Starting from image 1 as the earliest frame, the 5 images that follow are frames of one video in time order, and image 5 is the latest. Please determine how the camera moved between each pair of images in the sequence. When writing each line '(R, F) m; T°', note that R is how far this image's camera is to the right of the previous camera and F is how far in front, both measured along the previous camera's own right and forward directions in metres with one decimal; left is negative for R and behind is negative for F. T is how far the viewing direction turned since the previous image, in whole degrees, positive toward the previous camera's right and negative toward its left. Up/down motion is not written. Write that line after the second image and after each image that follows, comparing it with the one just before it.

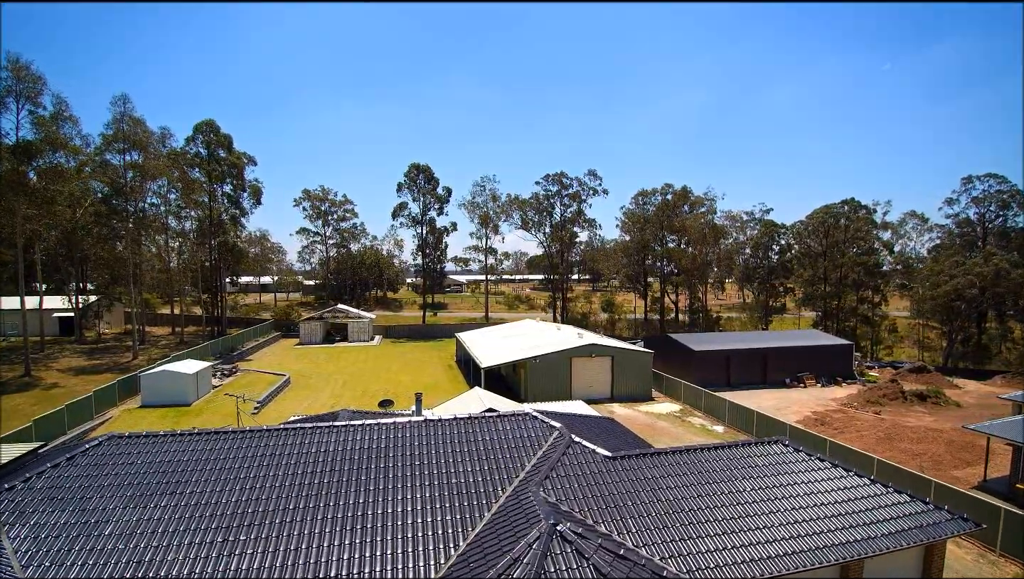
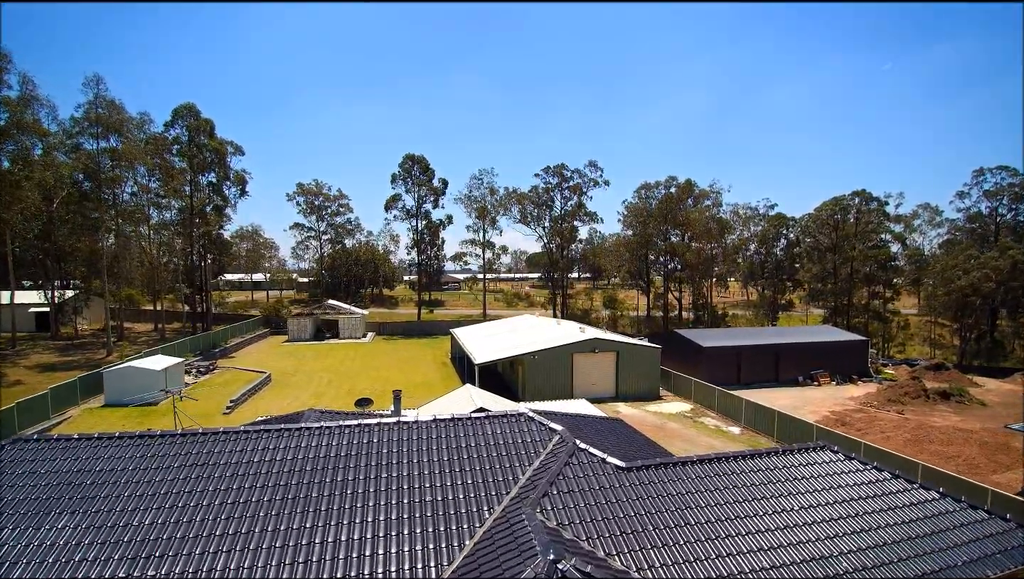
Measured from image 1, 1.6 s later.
(+0.1, +1.6) m; 0°
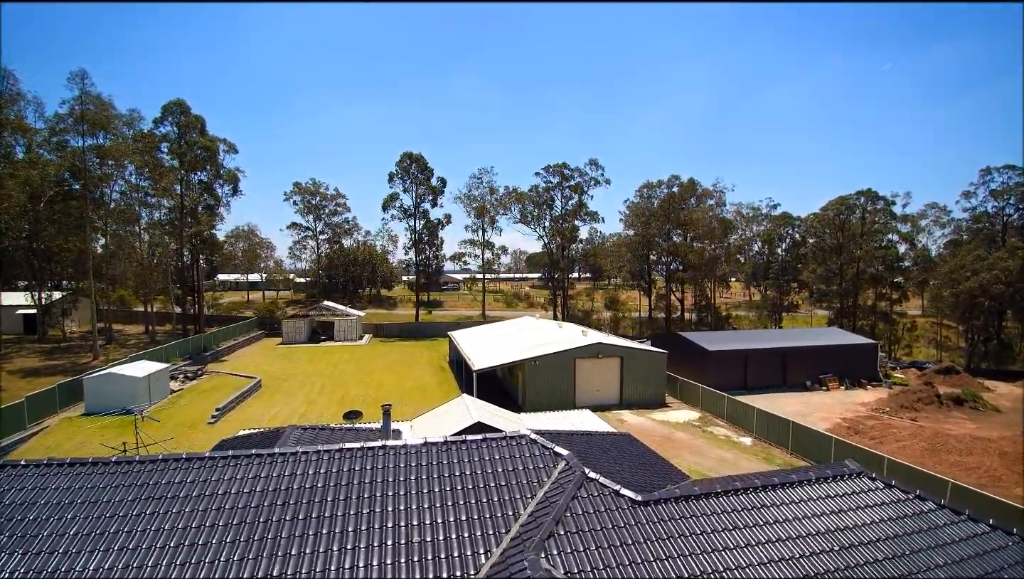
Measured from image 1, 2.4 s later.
(0.0, +0.8) m; 0°
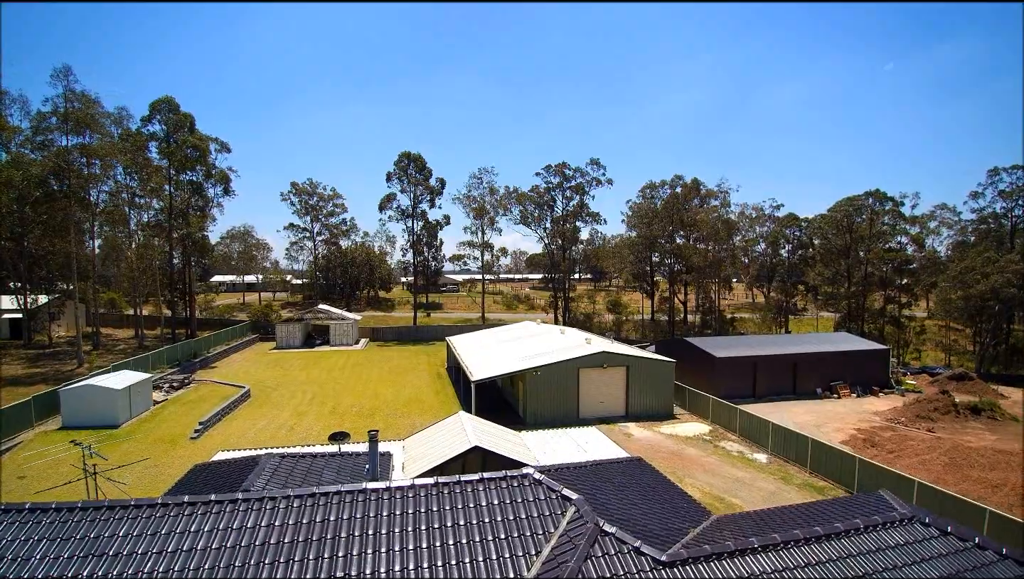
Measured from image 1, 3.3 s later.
(0.0, +0.9) m; 0°
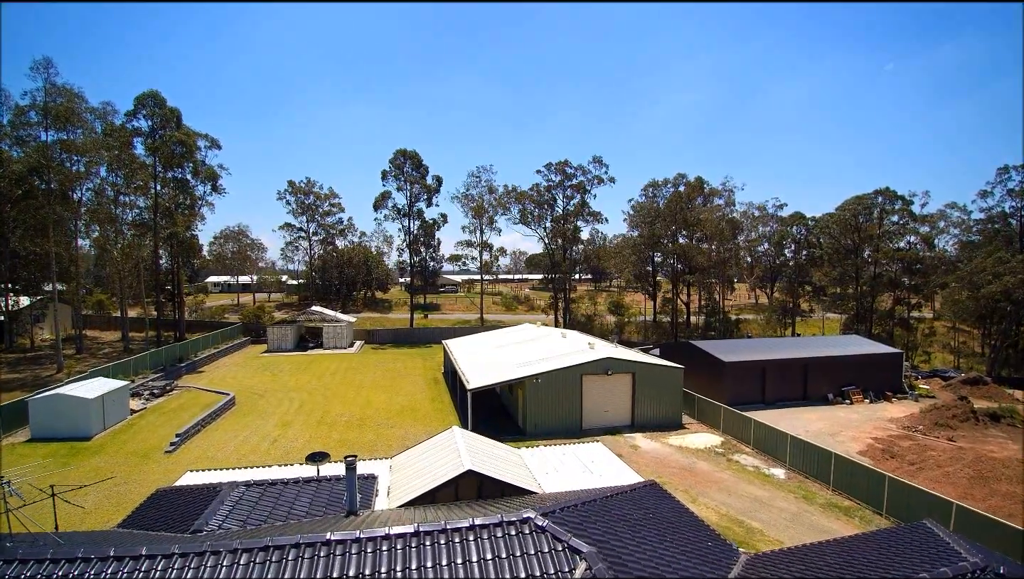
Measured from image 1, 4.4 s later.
(0.0, +1.1) m; 0°
